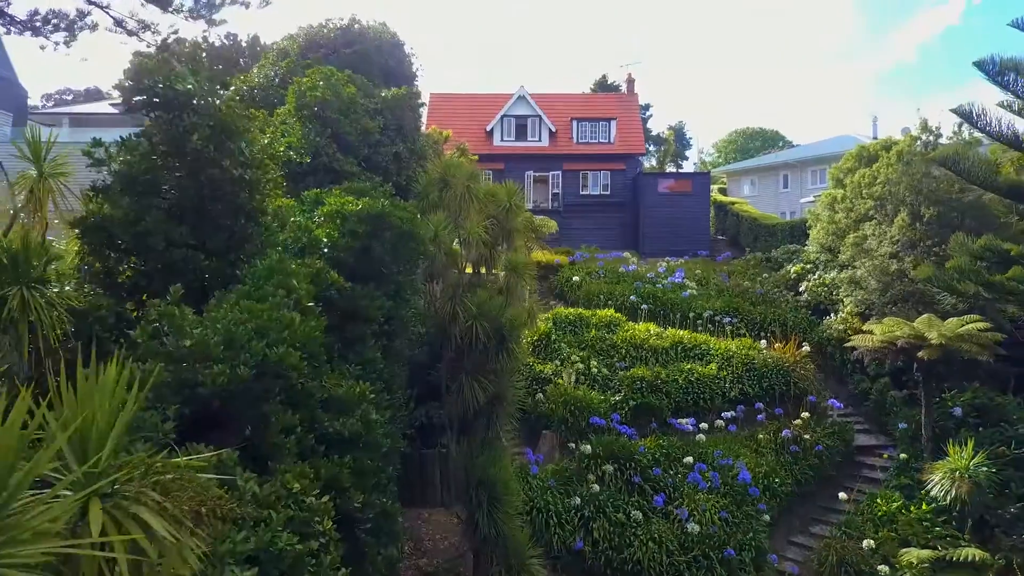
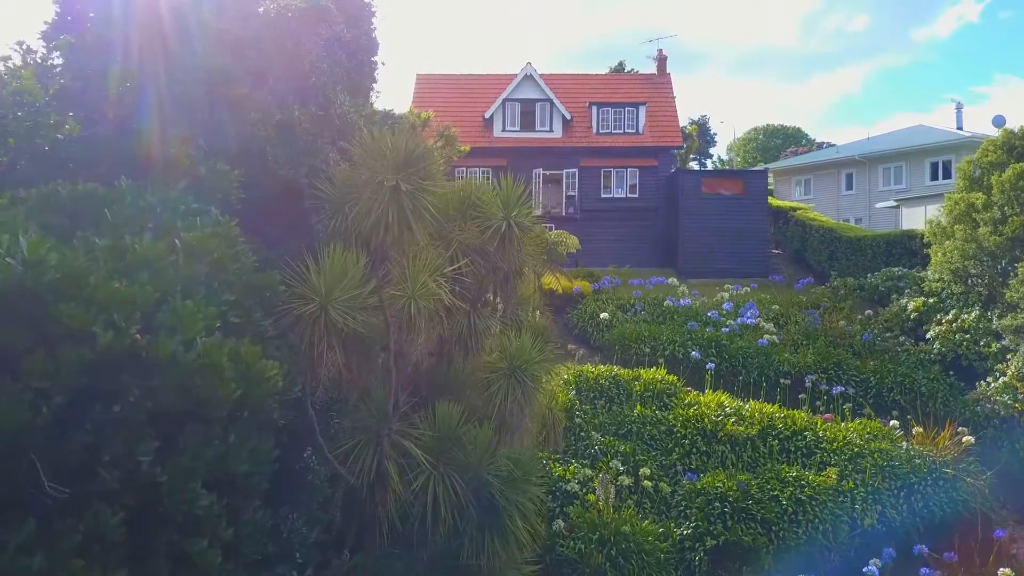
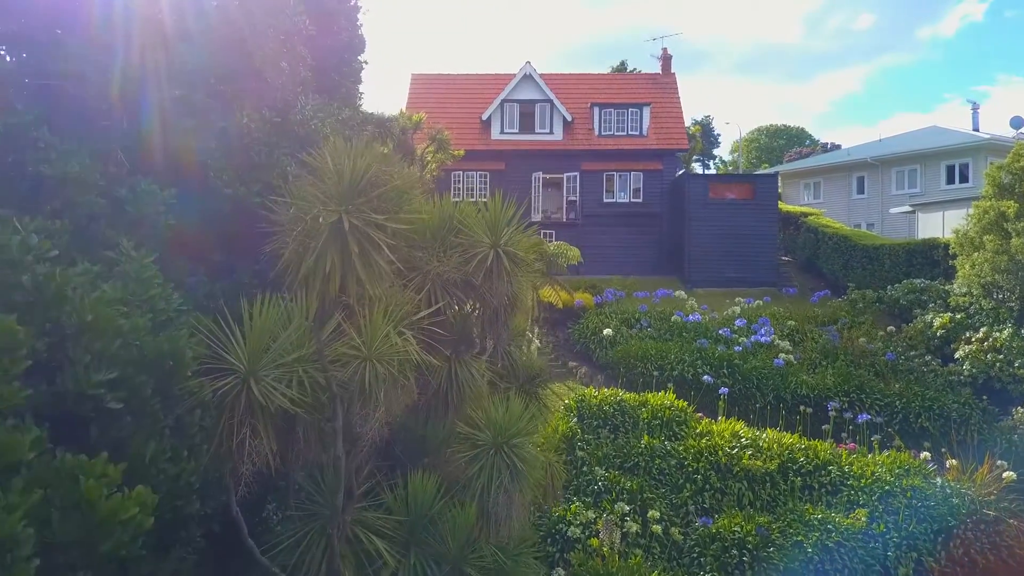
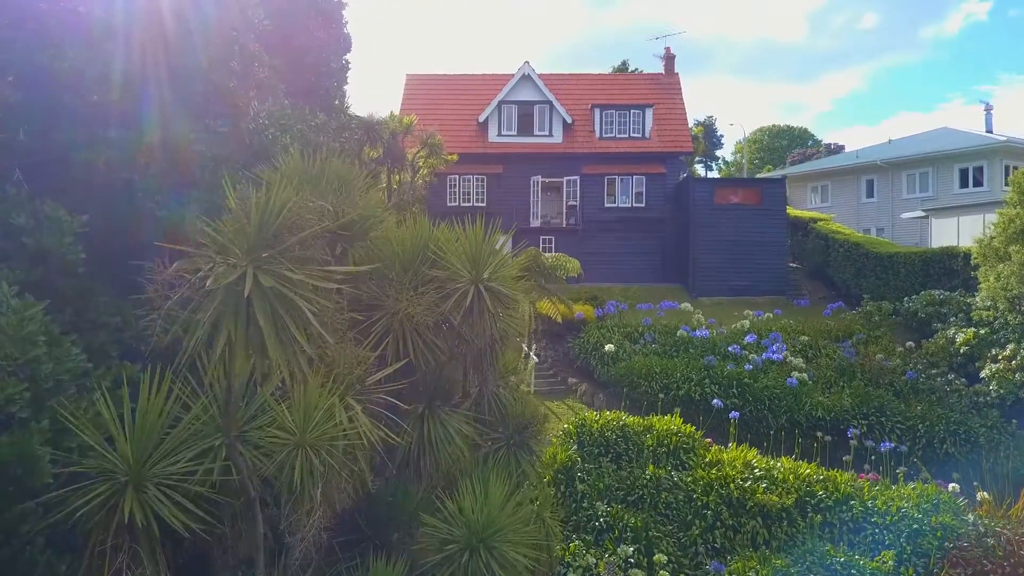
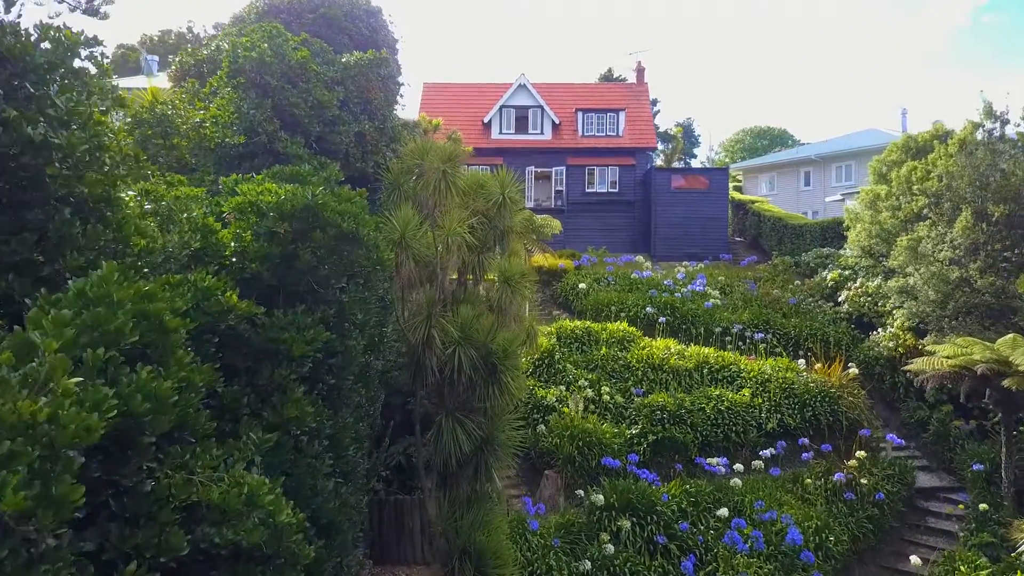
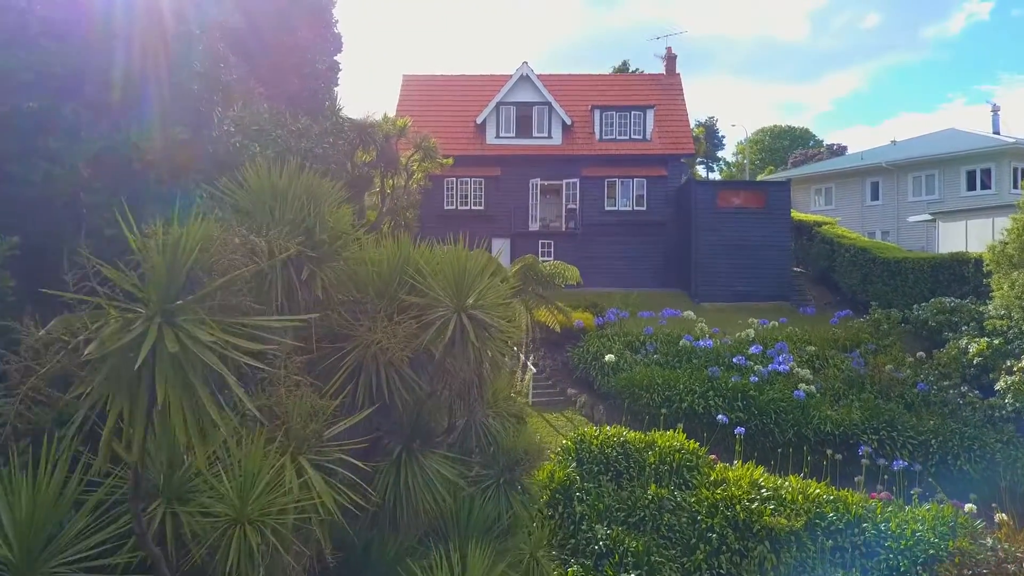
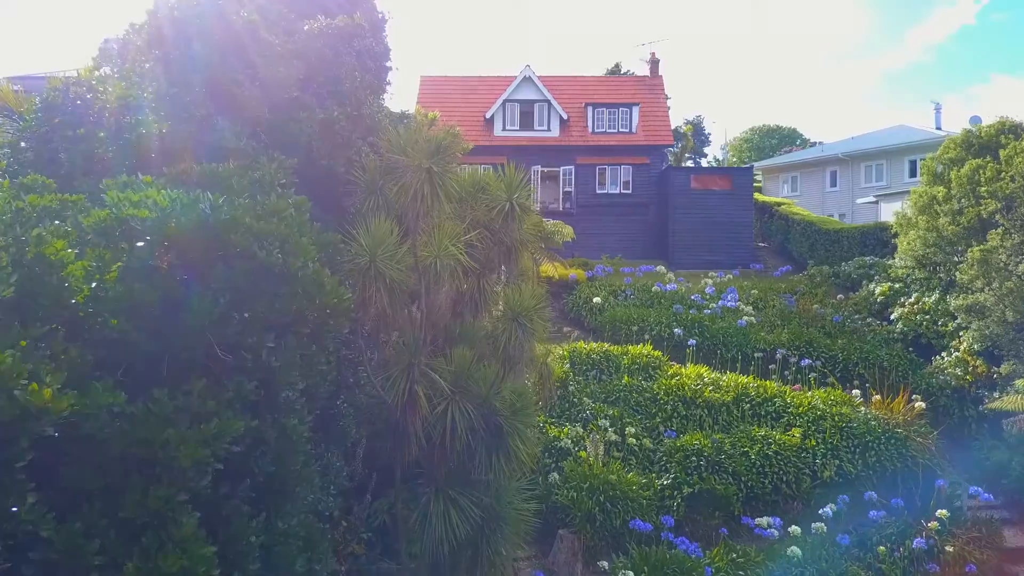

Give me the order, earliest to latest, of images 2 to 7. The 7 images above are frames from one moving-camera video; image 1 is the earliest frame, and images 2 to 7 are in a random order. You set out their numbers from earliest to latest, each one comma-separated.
5, 7, 2, 3, 4, 6
